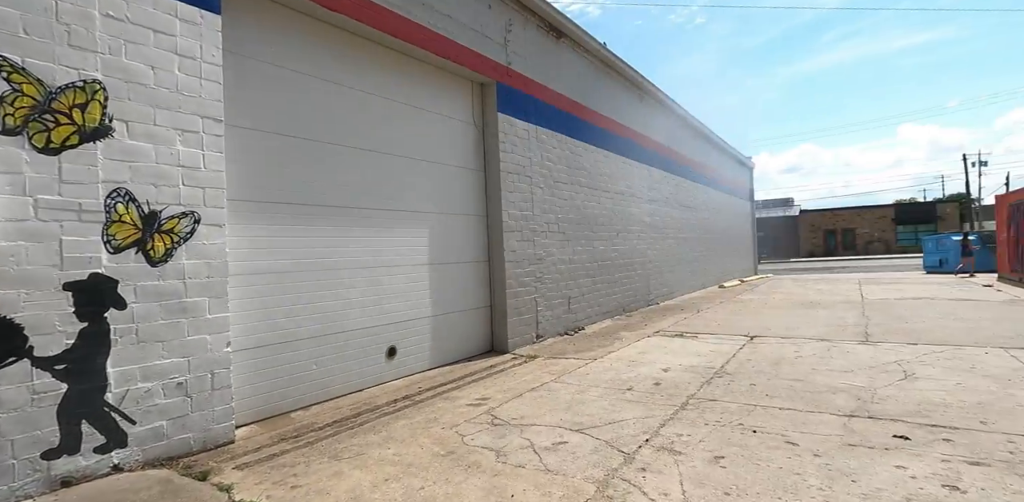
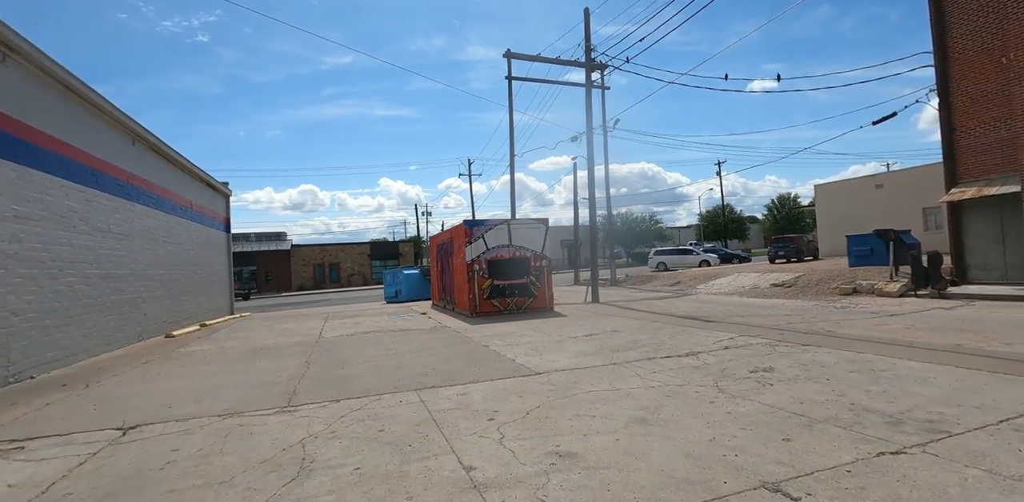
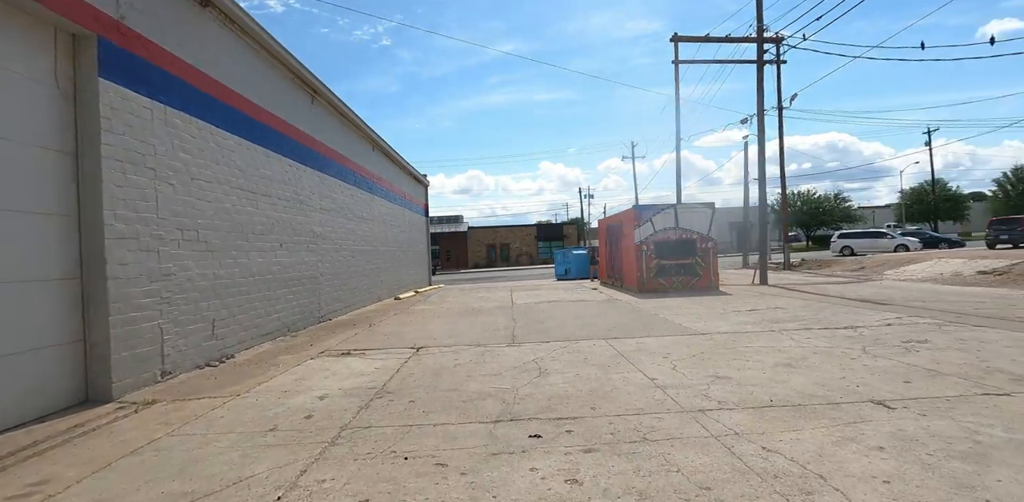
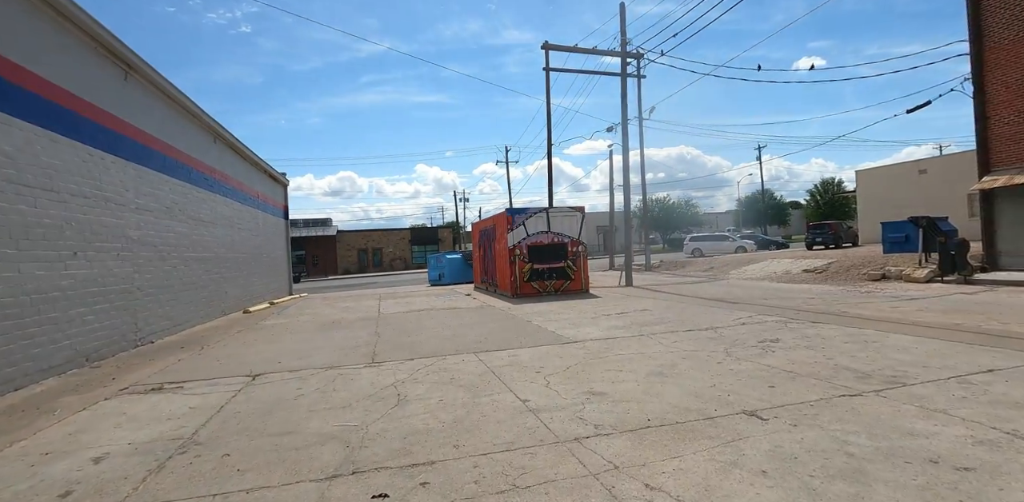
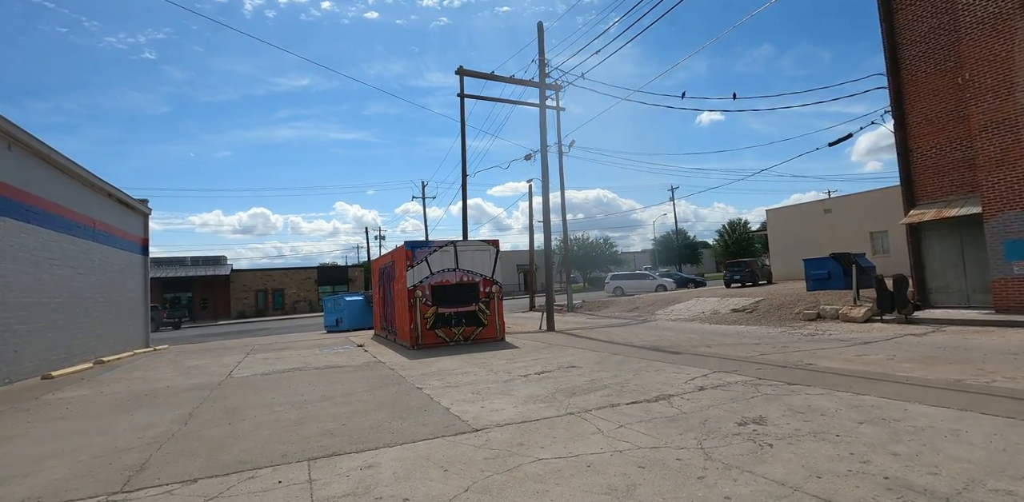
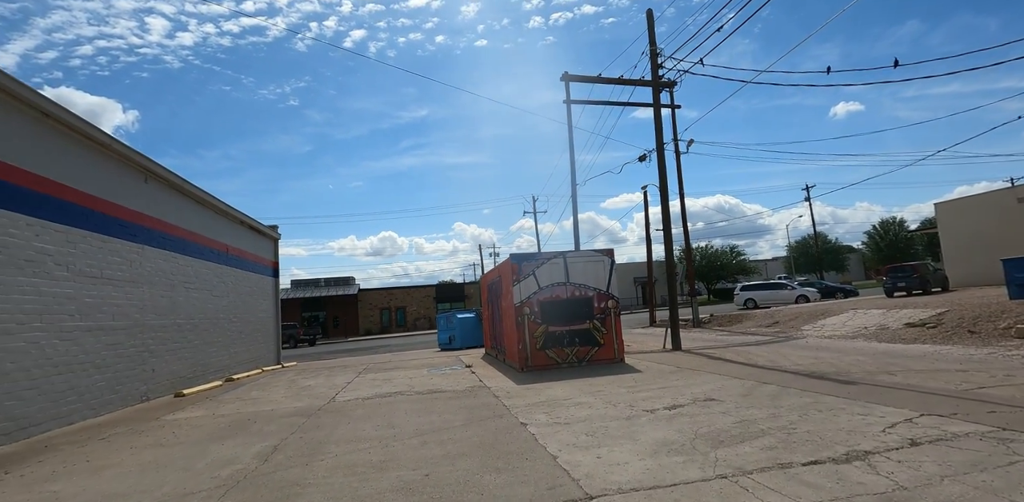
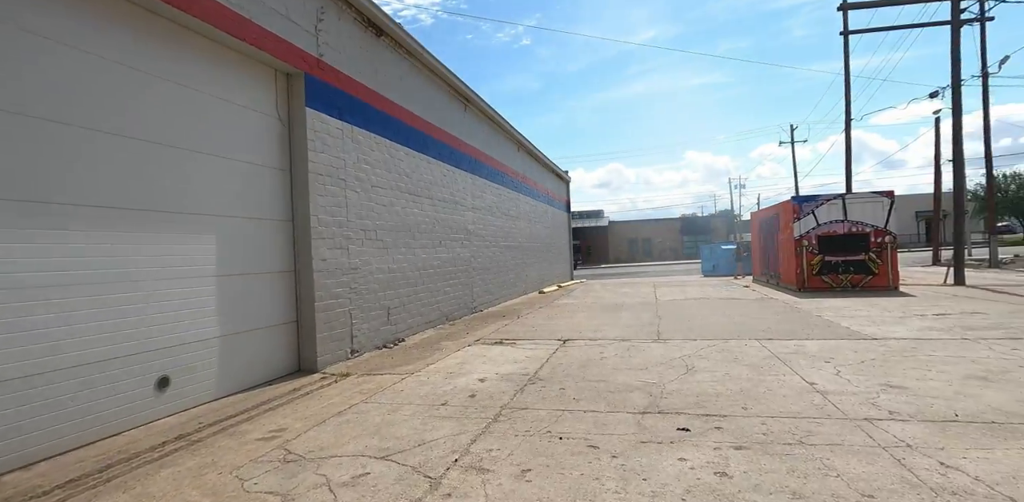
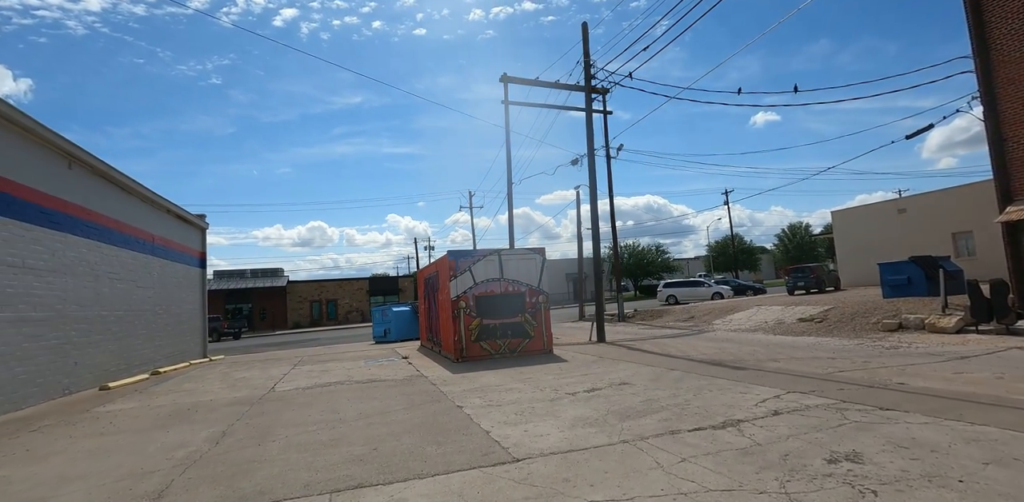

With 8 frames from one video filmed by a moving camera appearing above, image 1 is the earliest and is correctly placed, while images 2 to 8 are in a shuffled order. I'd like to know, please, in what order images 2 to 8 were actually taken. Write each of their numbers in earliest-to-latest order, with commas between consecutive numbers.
7, 3, 4, 2, 5, 8, 6
